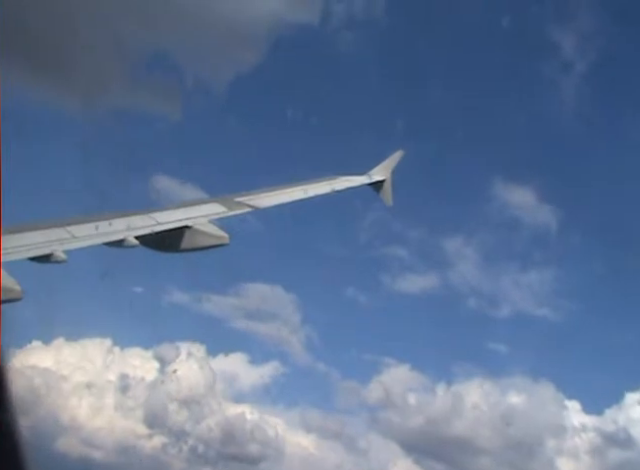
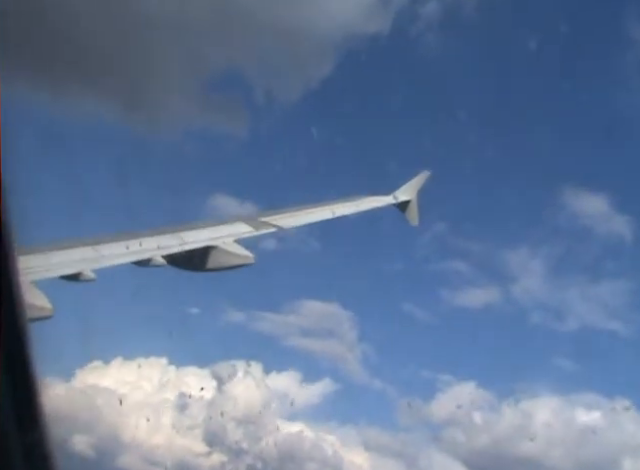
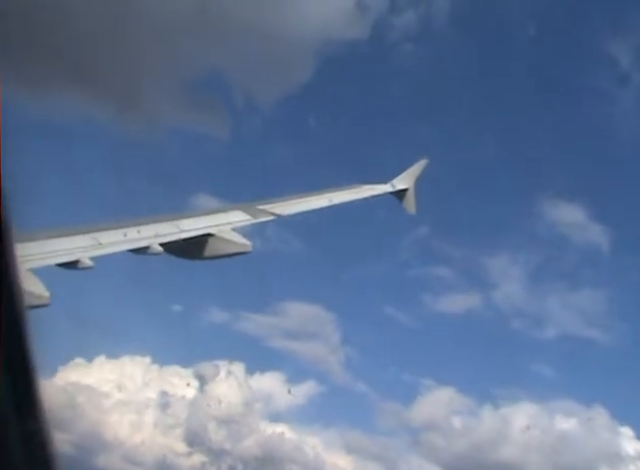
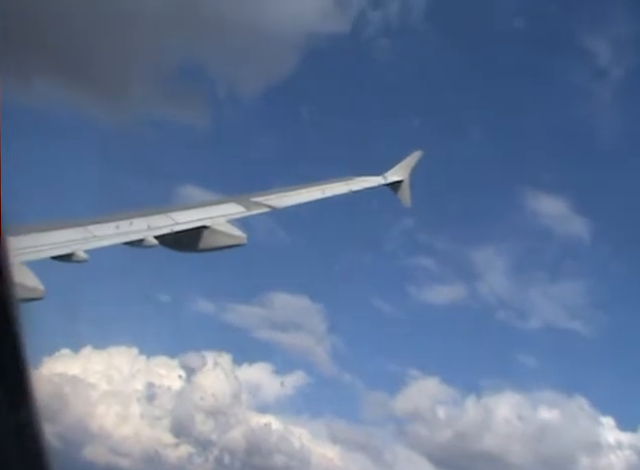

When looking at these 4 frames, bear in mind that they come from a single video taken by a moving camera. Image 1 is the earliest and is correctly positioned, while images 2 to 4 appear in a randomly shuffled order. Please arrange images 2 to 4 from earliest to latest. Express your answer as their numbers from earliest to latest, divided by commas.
4, 3, 2
